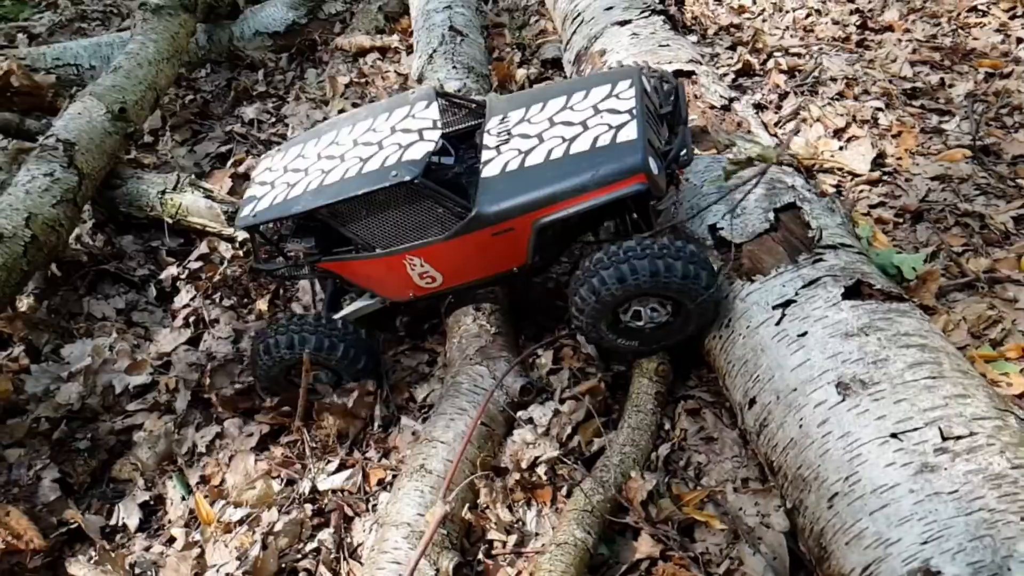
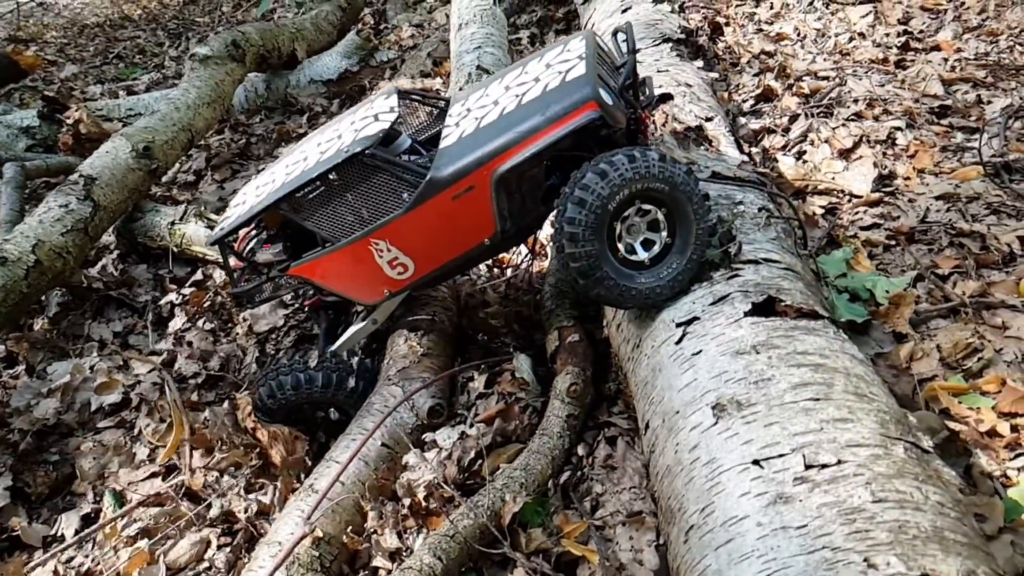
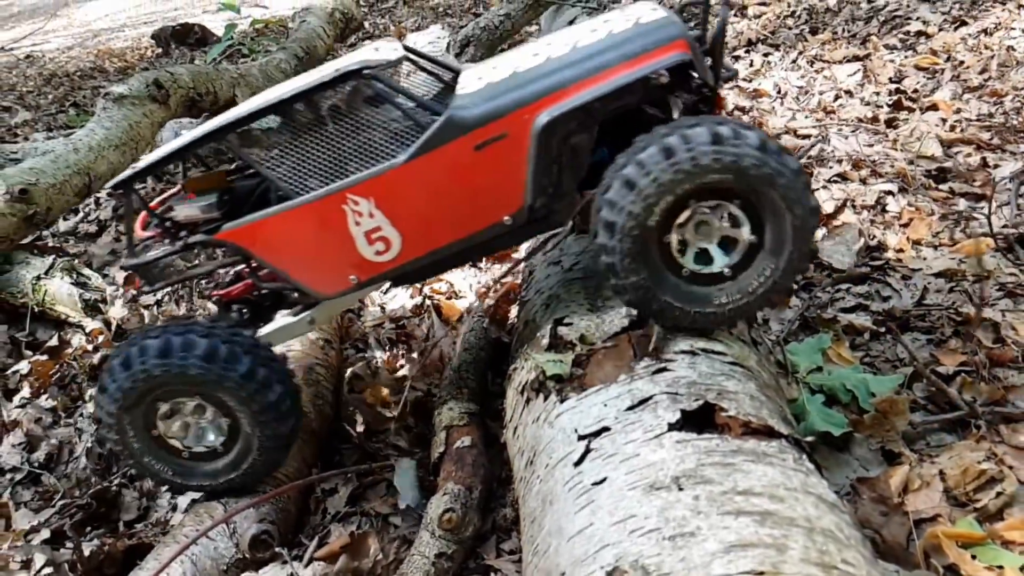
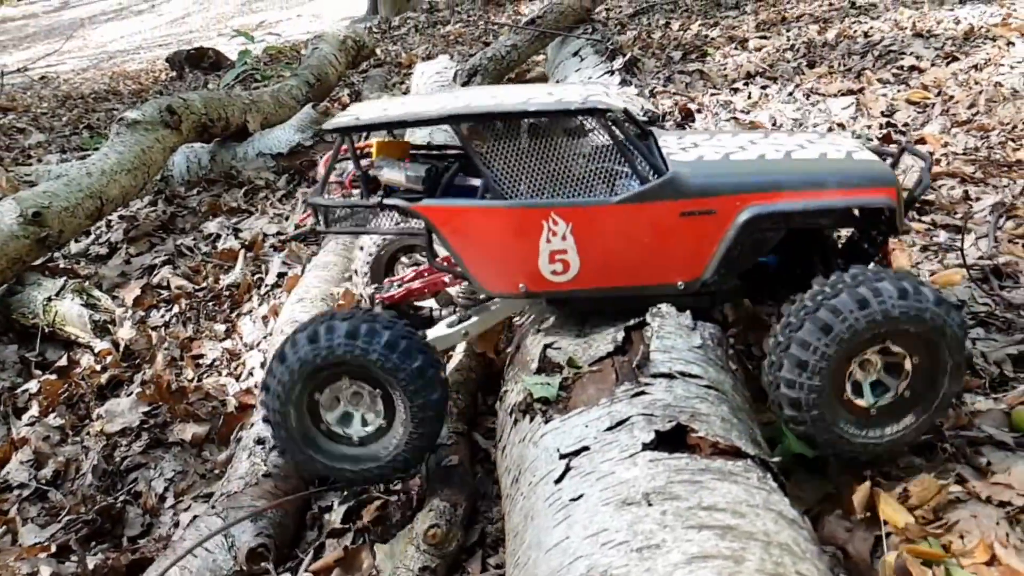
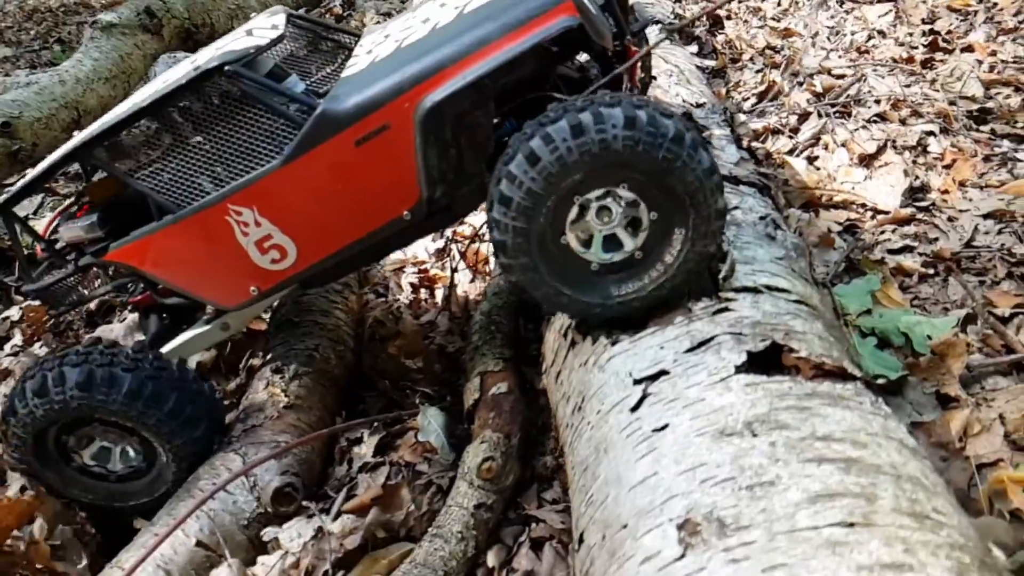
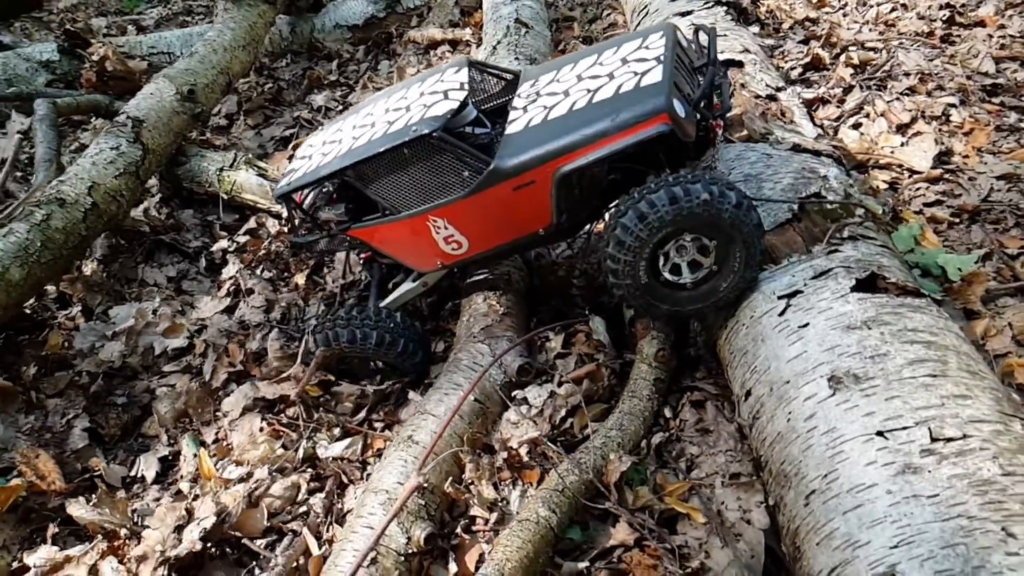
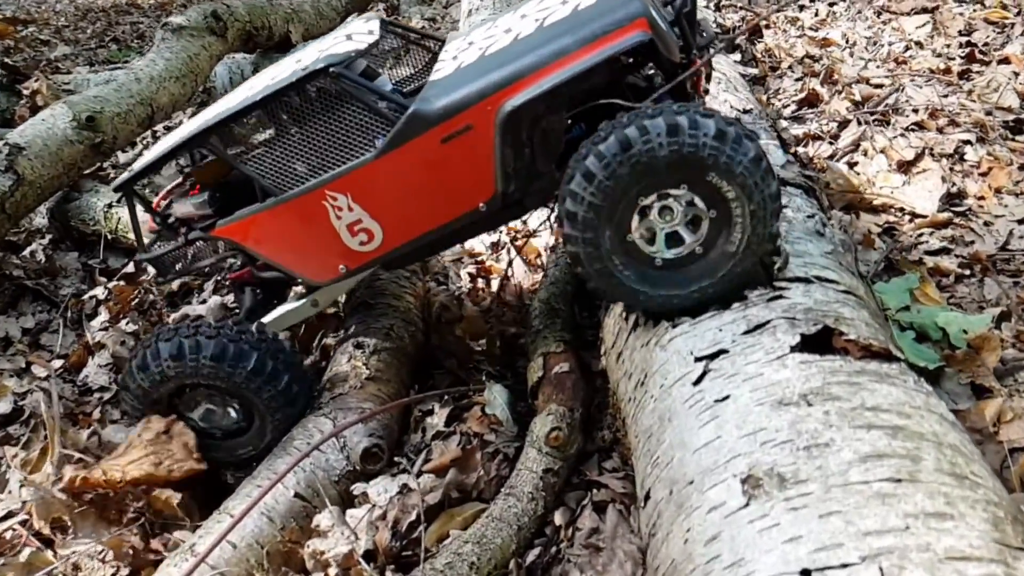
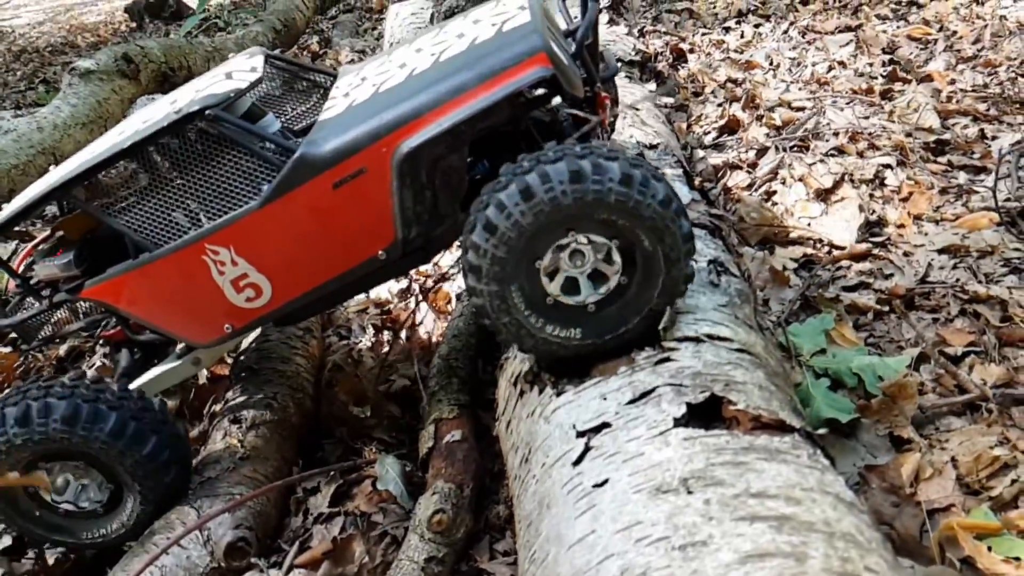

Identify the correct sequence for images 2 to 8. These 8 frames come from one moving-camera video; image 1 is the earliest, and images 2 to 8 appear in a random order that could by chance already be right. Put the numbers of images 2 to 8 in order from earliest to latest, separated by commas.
6, 2, 7, 5, 8, 3, 4
